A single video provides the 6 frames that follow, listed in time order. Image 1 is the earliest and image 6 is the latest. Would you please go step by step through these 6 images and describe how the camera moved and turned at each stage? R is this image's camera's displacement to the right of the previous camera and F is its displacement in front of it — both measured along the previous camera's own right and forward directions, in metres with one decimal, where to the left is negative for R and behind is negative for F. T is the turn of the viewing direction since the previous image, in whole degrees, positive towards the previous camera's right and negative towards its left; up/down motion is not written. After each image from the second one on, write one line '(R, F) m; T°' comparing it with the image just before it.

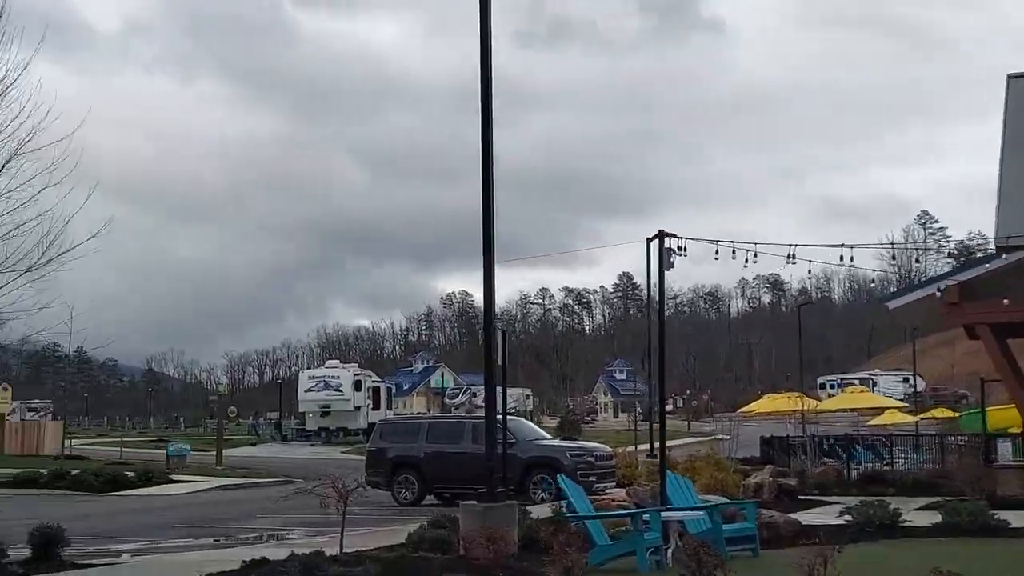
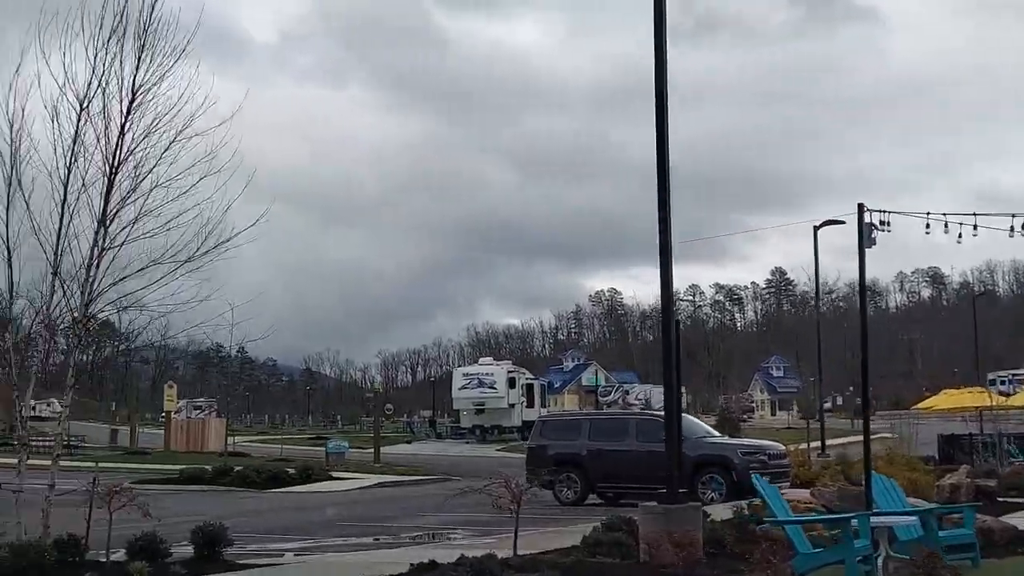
(-0.2, +0.7) m; -7°
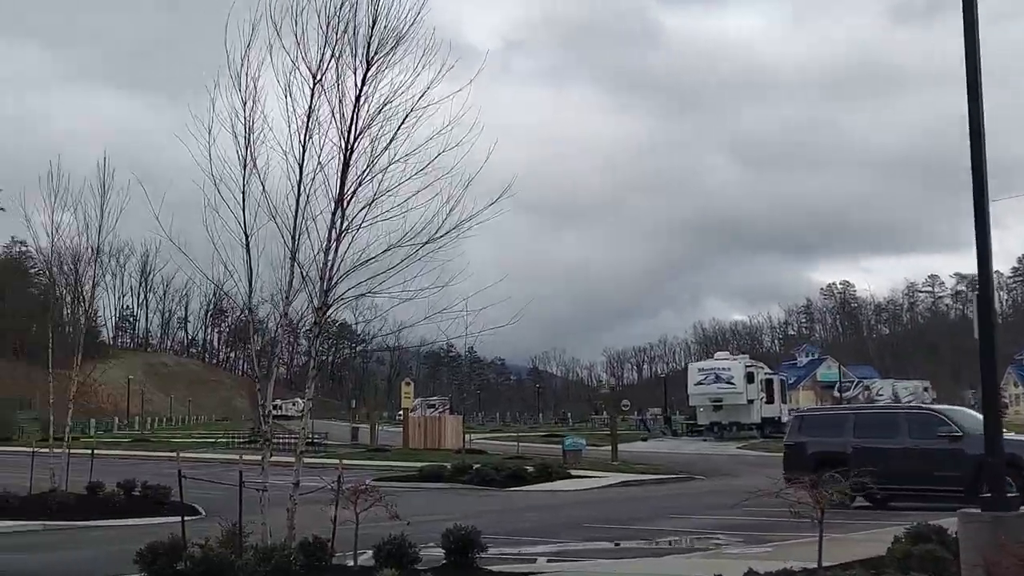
(-0.4, +1.0) m; -11°
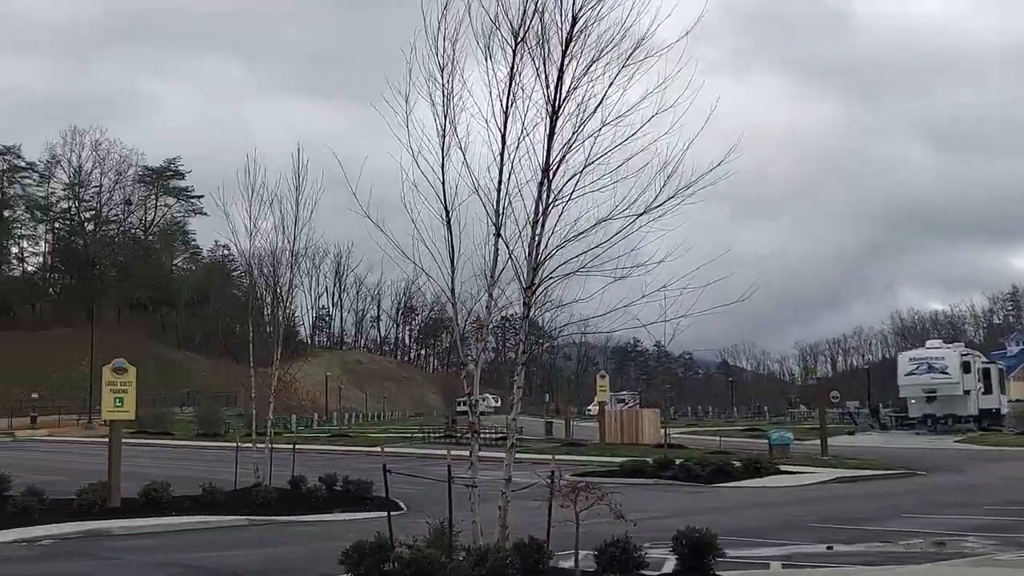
(-0.3, +0.8) m; -9°
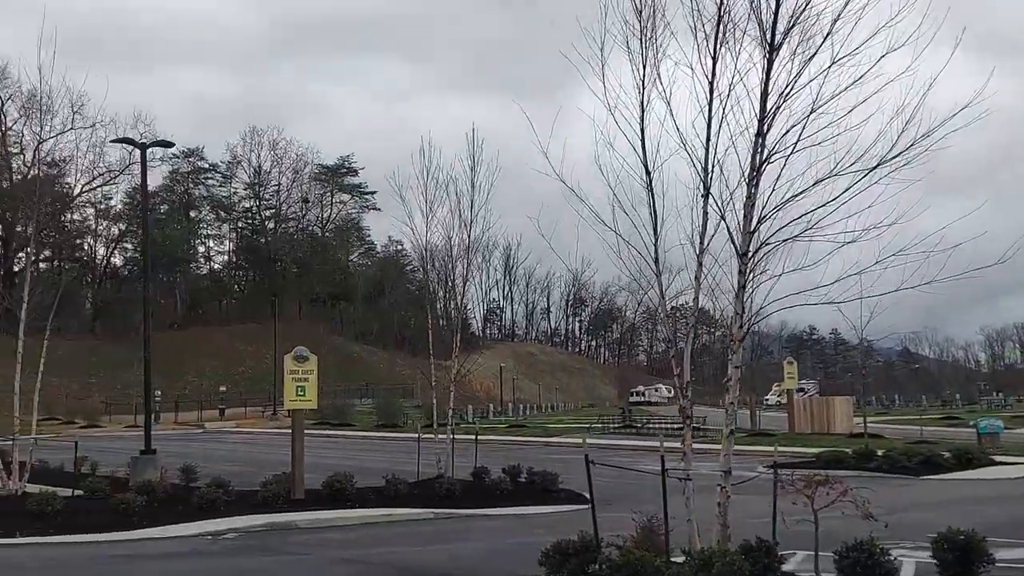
(-0.3, +0.8) m; -8°
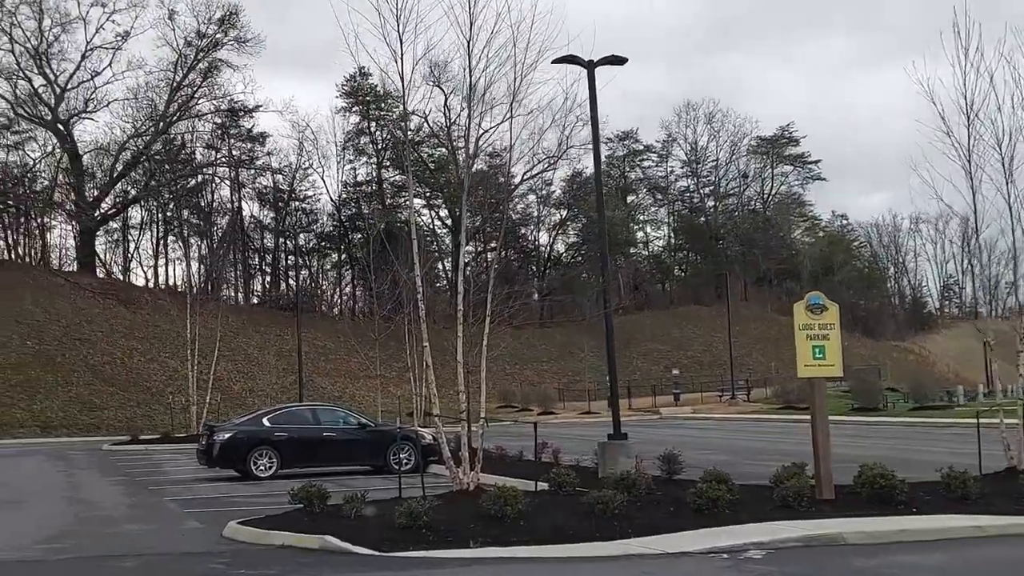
(-1.4, +3.5) m; -21°
